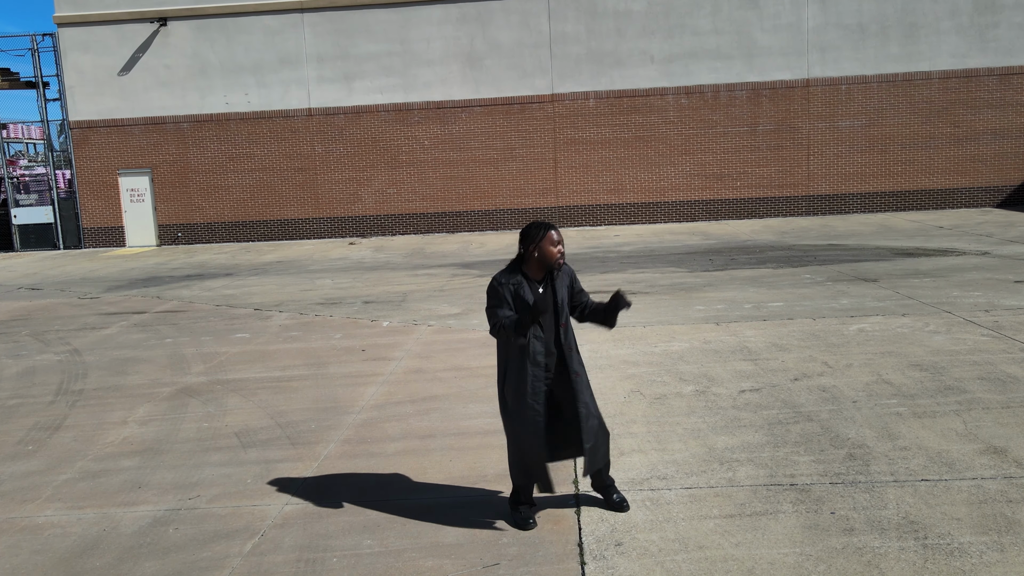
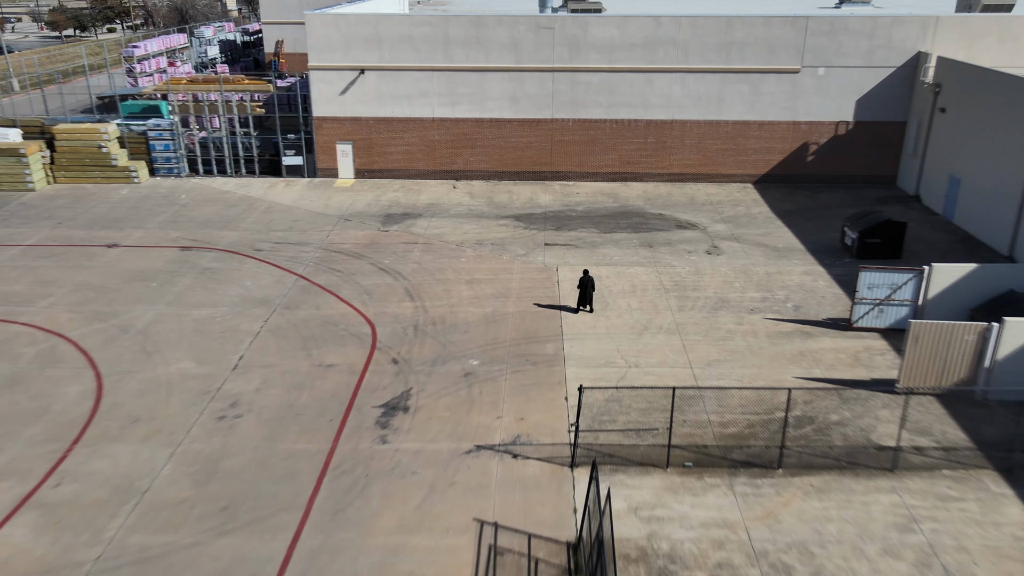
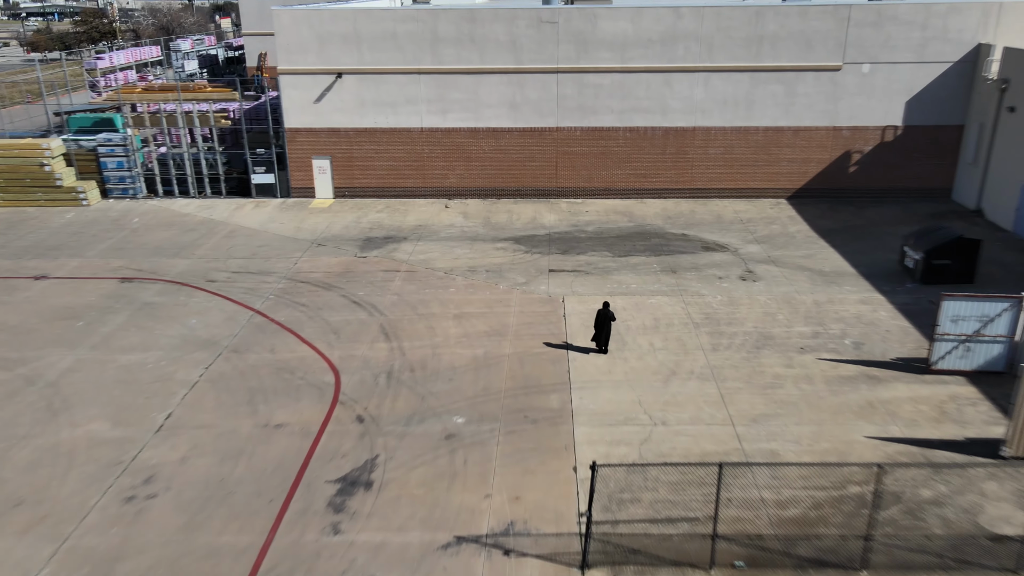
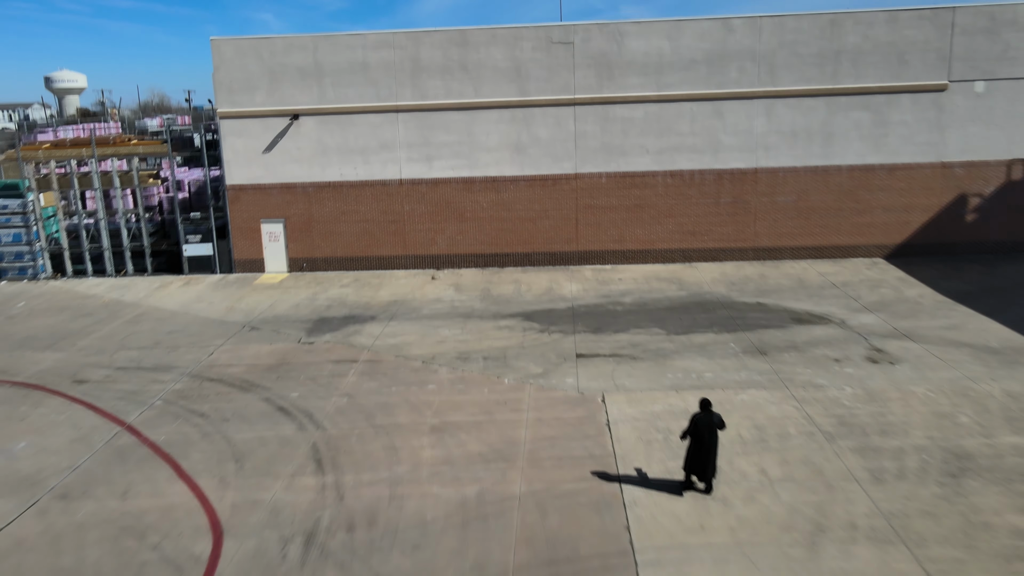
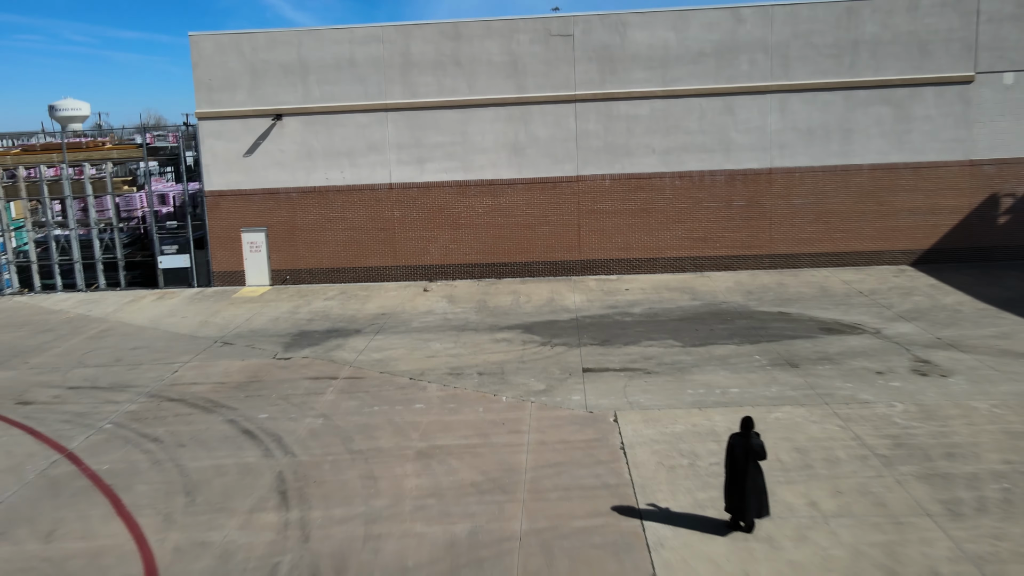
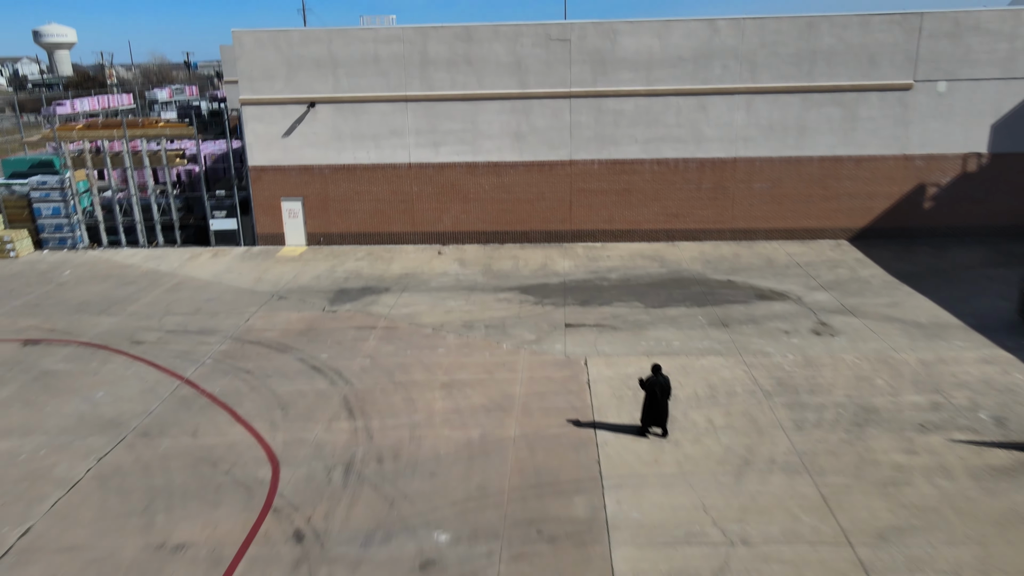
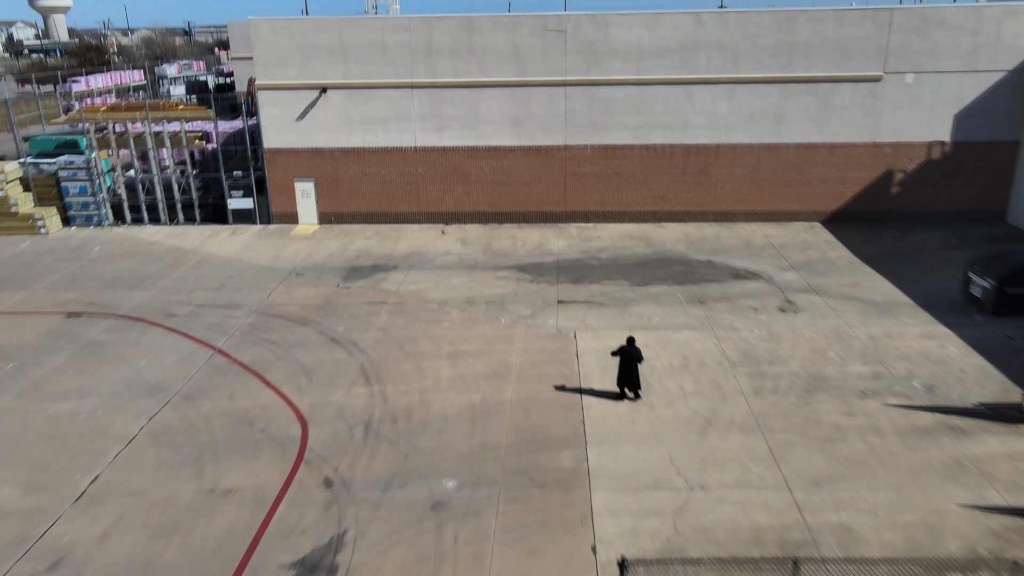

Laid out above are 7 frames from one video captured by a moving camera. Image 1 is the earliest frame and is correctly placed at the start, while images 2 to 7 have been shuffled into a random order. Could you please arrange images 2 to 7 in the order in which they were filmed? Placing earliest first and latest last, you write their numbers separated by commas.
5, 4, 6, 7, 3, 2
